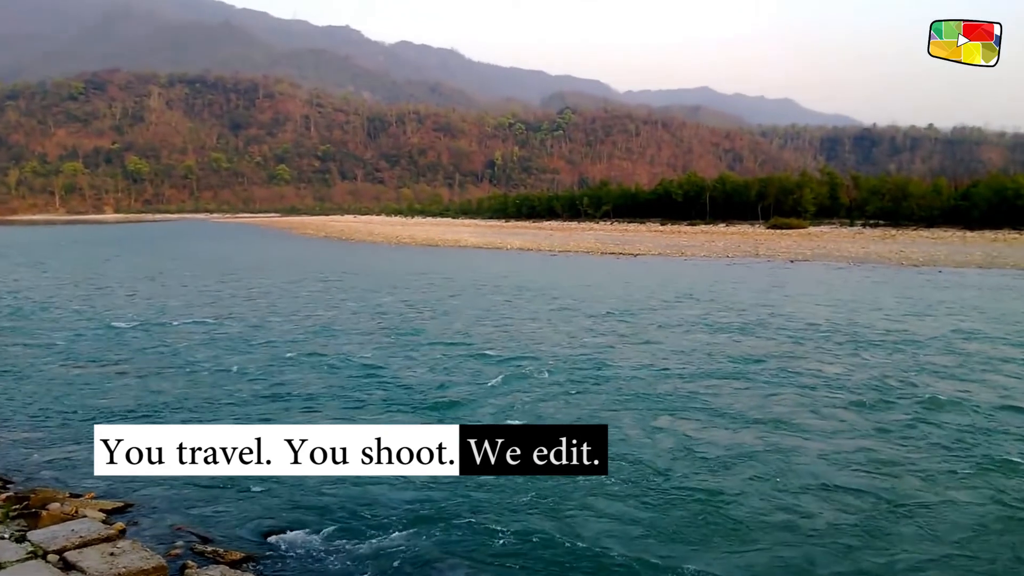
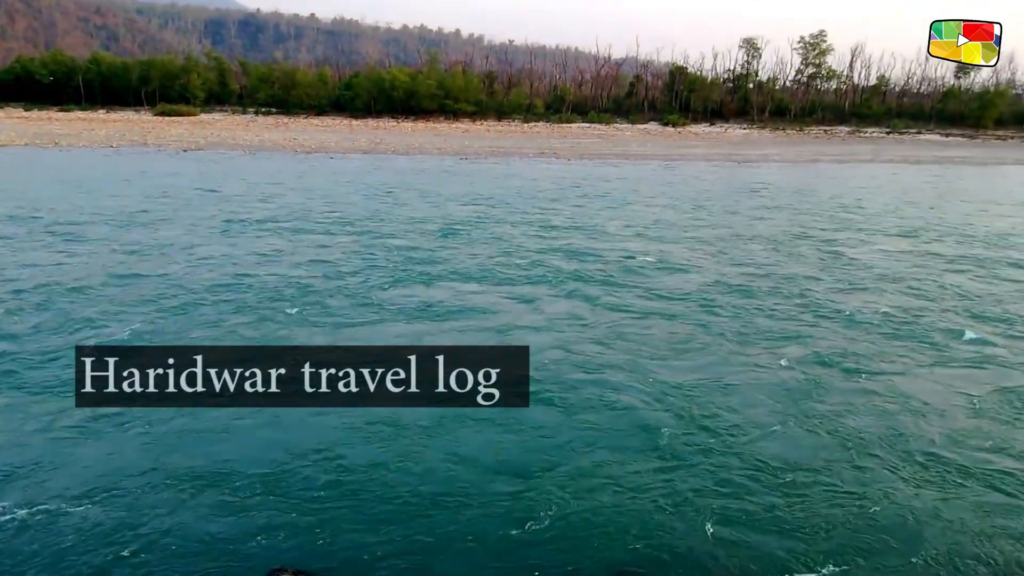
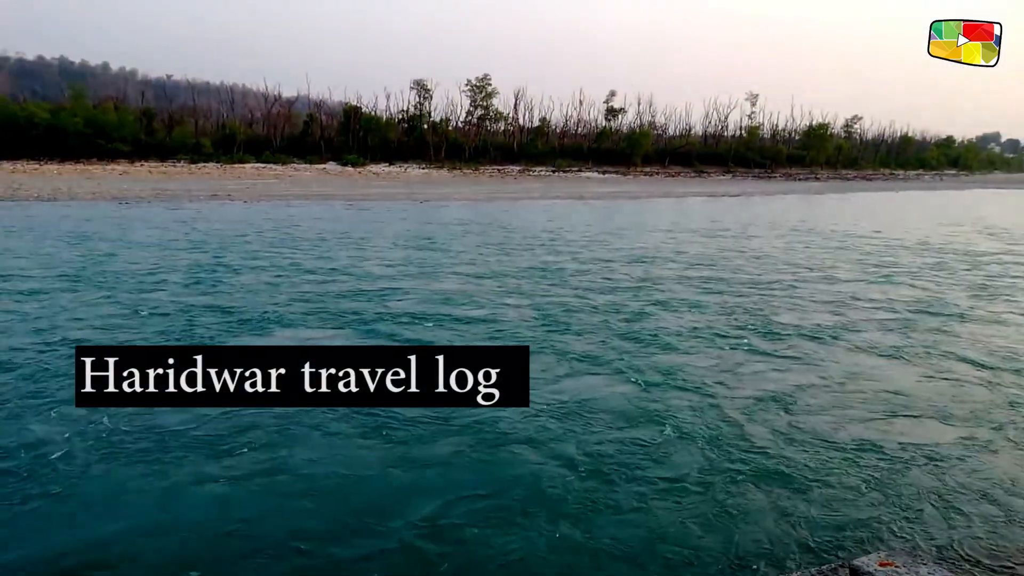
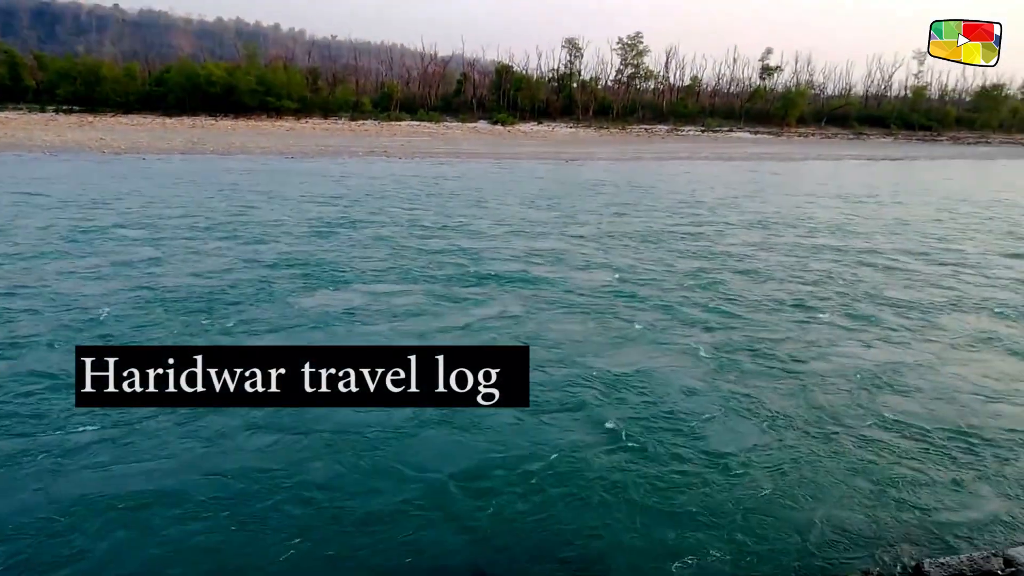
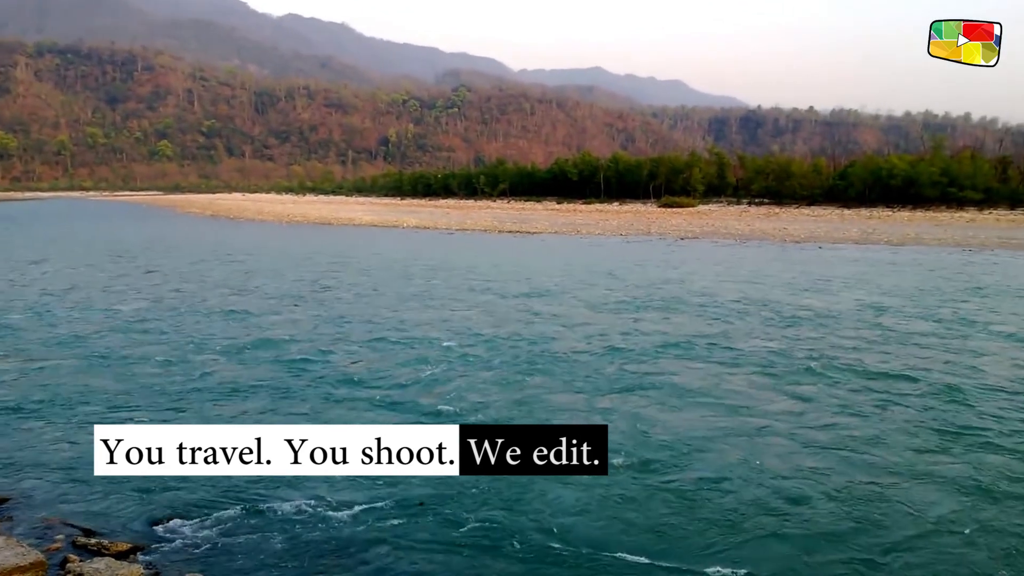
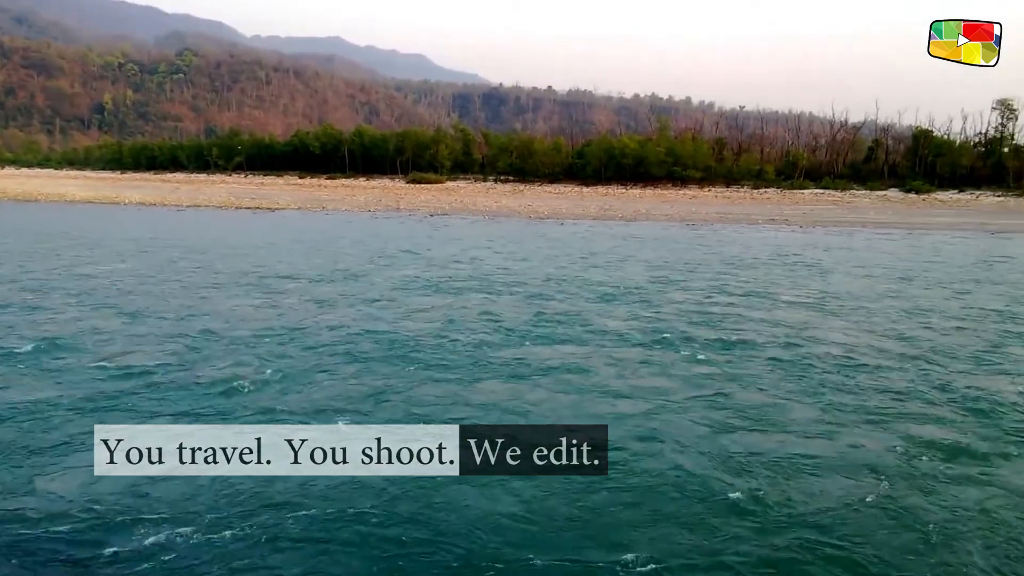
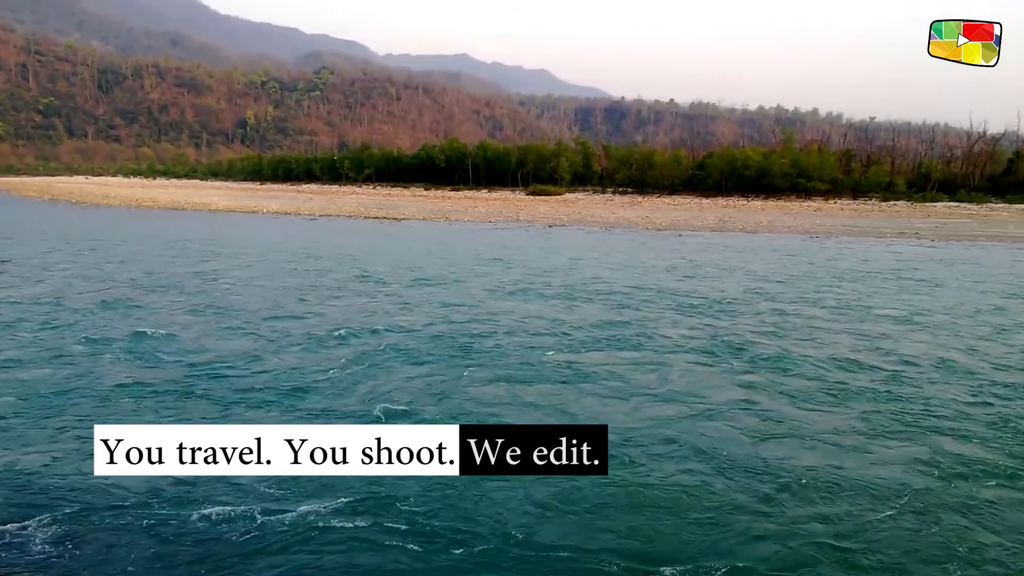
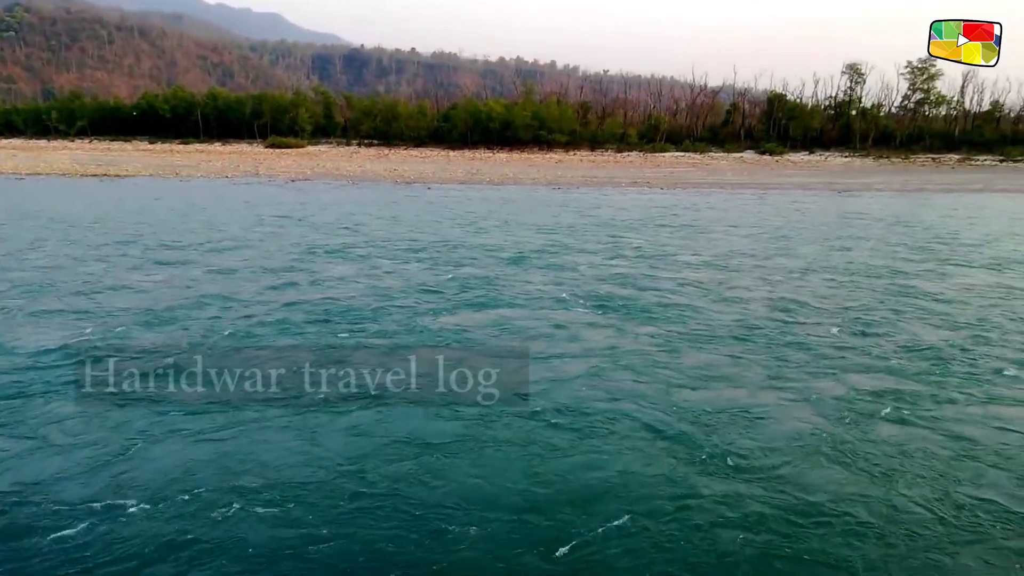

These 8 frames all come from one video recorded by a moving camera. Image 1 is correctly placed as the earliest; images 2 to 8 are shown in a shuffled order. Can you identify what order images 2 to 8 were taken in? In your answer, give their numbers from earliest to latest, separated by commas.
5, 7, 6, 8, 2, 4, 3
